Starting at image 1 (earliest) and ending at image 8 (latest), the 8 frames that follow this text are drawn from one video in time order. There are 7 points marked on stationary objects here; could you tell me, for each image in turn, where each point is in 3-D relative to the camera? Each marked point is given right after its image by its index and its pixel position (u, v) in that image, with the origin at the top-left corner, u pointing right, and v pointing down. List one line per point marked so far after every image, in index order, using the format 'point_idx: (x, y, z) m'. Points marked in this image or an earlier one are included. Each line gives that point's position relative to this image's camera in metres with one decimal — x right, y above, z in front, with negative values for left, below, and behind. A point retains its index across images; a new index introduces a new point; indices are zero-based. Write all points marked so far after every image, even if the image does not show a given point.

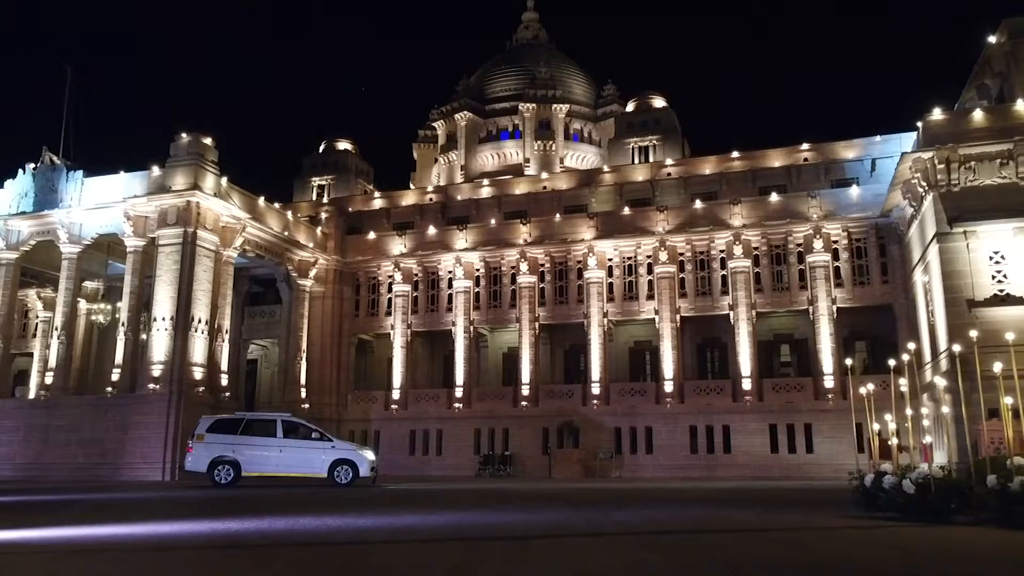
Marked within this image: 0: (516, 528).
0: (+0.4, -3.0, +10.2) m
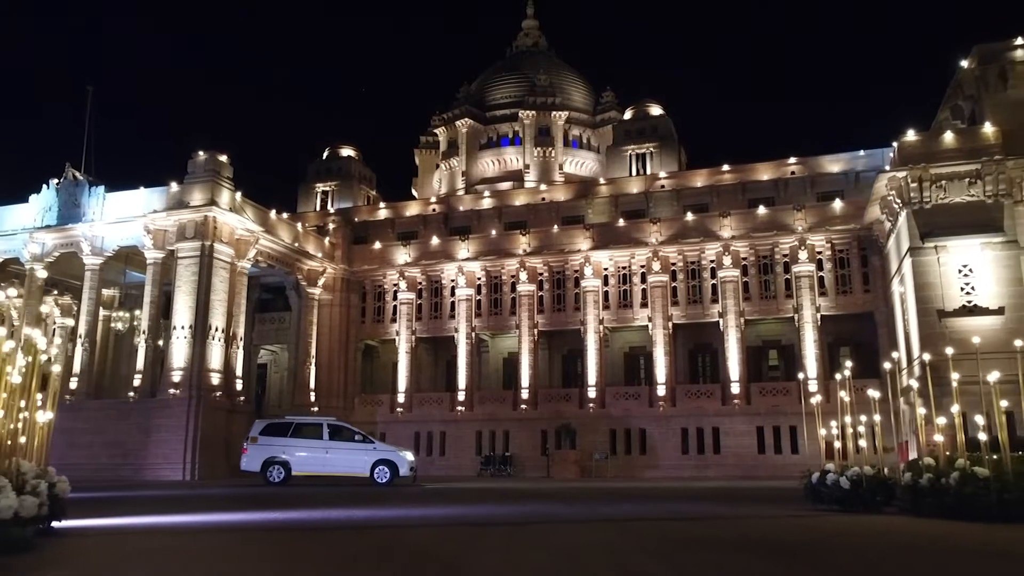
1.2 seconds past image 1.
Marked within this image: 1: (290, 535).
0: (+0.4, -3.4, +11.7) m
1: (-2.6, -2.9, +9.4) m
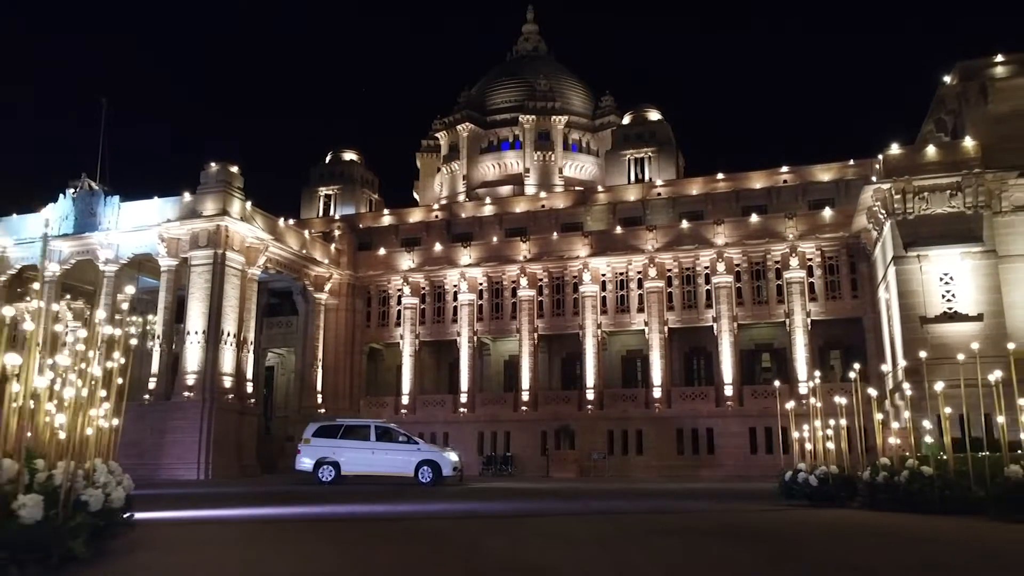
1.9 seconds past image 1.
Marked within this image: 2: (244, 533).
0: (+0.4, -3.6, +12.8) m
1: (-2.6, -3.2, +10.5) m
2: (-3.3, -3.0, +9.9) m
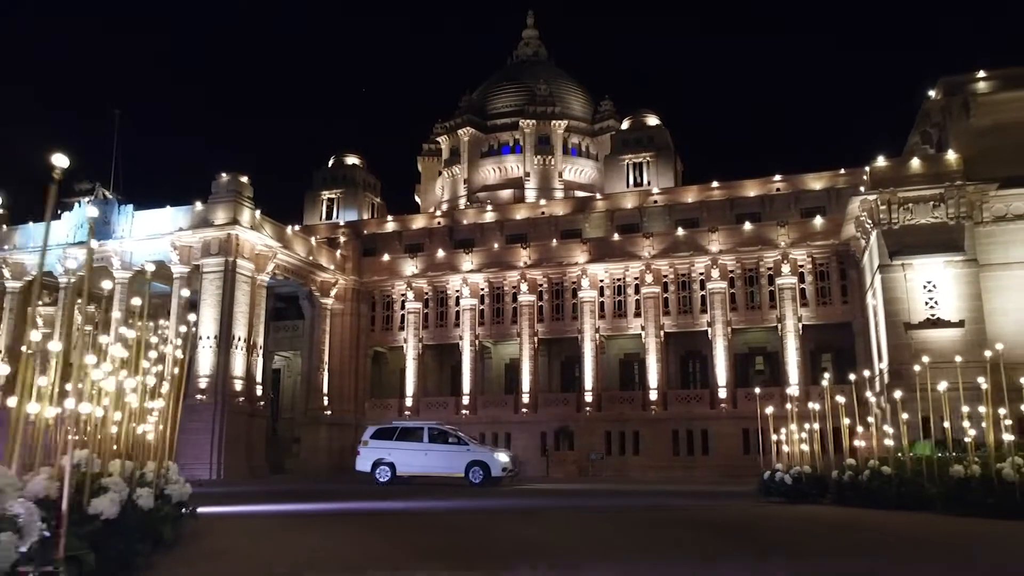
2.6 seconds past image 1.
0: (+0.4, -3.9, +13.9) m
1: (-2.6, -3.4, +11.5) m
2: (-3.3, -3.3, +10.9) m
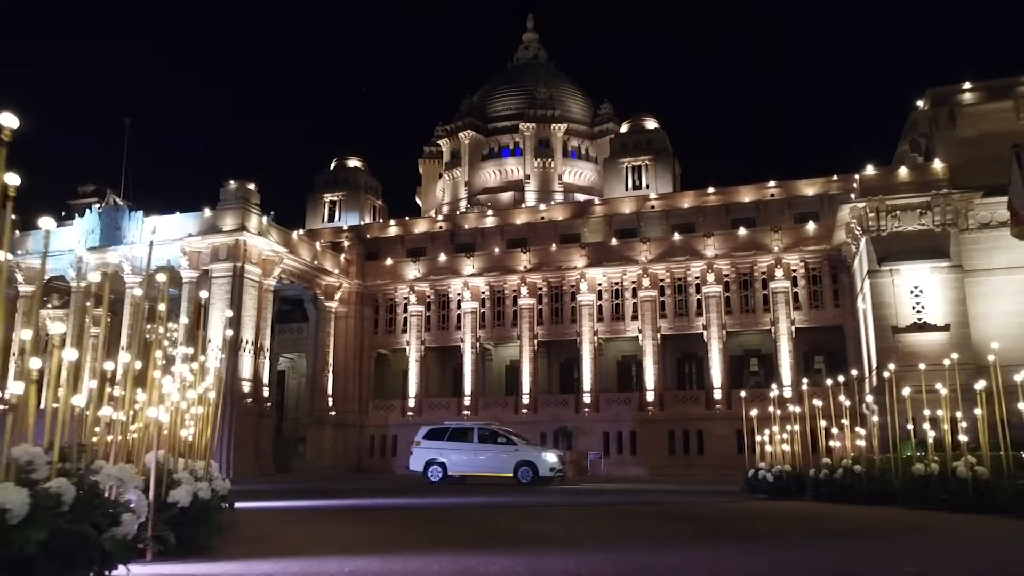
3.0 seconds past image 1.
0: (+0.5, -4.0, +14.7) m
1: (-2.6, -3.6, +12.4) m
2: (-3.3, -3.5, +11.8) m
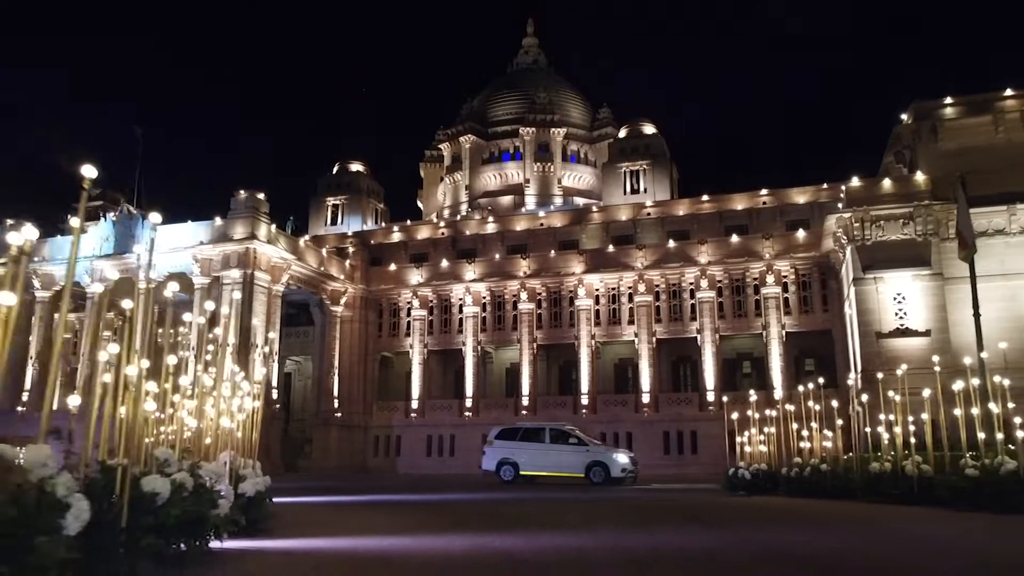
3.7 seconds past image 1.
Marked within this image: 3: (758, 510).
0: (+0.5, -4.3, +15.9) m
1: (-2.6, -3.8, +13.6) m
2: (-3.3, -3.7, +13.0) m
3: (+4.1, -3.8, +13.2) m
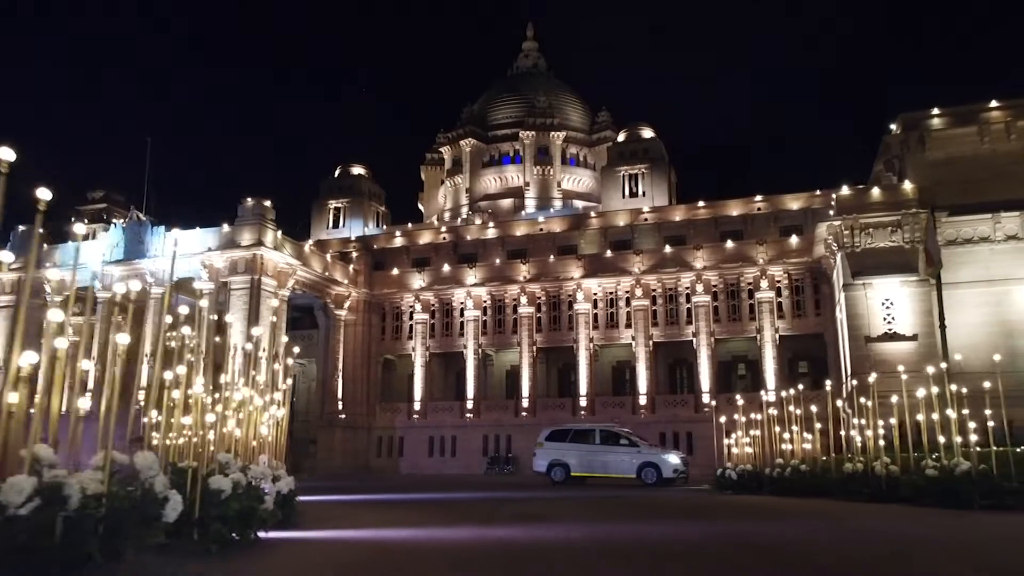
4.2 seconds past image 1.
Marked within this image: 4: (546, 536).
0: (+0.5, -4.5, +16.8) m
1: (-2.6, -4.1, +14.5) m
2: (-3.3, -3.9, +13.9) m
3: (+4.1, -4.0, +14.1) m
4: (+0.4, -3.2, +10.2) m
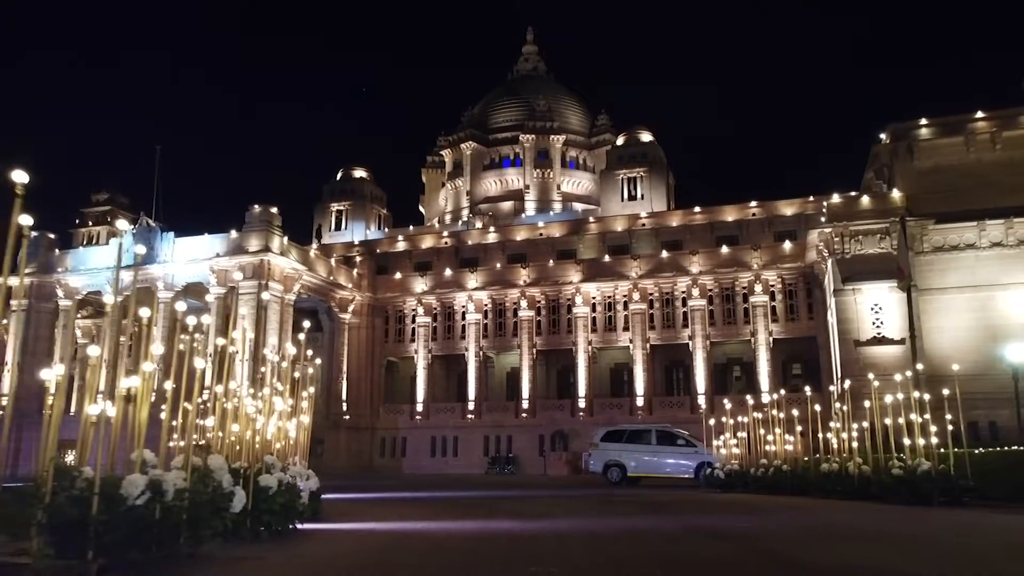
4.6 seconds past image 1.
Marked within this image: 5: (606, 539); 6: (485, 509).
0: (+0.5, -4.7, +17.8) m
1: (-2.6, -4.3, +15.4) m
2: (-3.3, -4.2, +14.9) m
3: (+4.2, -4.2, +15.1) m
4: (+0.4, -3.4, +11.1) m
5: (+1.2, -3.2, +9.9) m
6: (-0.4, -4.1, +14.4) m
